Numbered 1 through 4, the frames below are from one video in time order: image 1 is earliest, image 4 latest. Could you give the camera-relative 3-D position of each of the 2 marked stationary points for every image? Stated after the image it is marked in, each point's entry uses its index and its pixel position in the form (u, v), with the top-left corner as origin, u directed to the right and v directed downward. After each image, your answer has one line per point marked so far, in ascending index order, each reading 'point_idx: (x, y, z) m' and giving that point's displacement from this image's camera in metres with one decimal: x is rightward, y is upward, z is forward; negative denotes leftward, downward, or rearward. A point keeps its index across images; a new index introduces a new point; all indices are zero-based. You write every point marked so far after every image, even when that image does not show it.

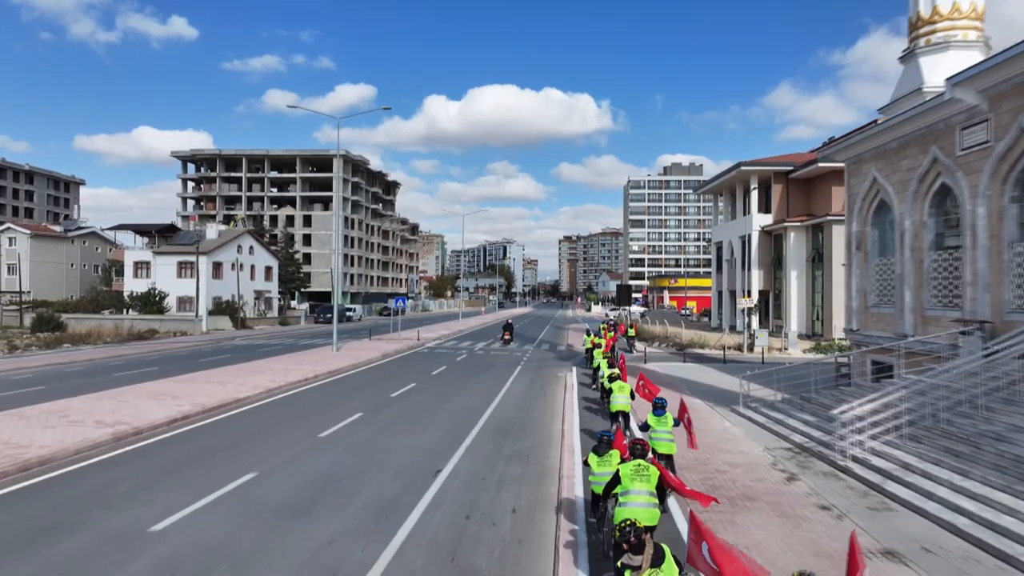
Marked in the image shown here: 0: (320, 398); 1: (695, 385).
0: (-4.9, -2.8, +16.1) m
1: (+5.2, -2.7, +17.9) m
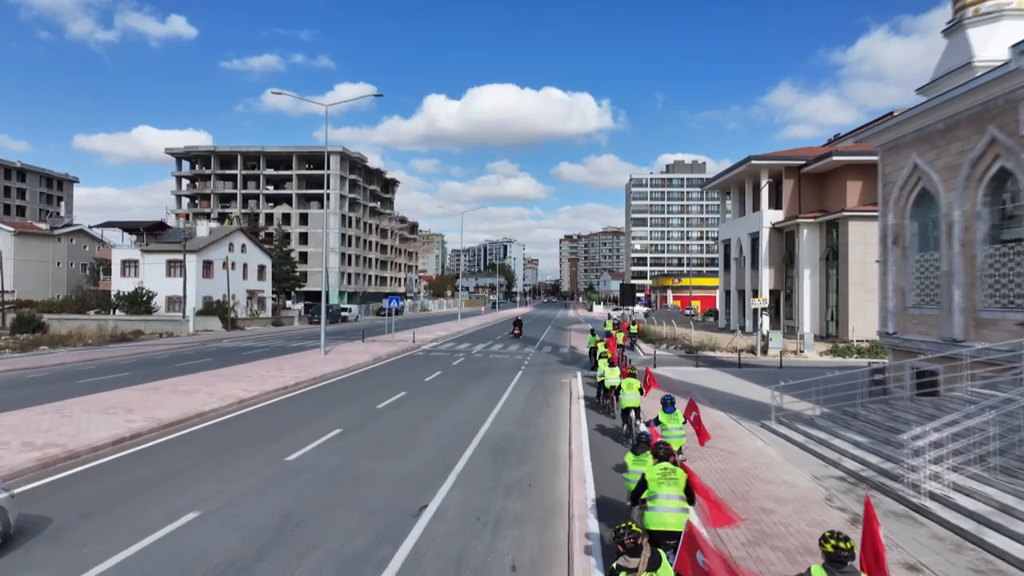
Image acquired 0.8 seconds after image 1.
0: (-4.9, -2.8, +14.4) m
1: (+5.2, -2.7, +16.2) m
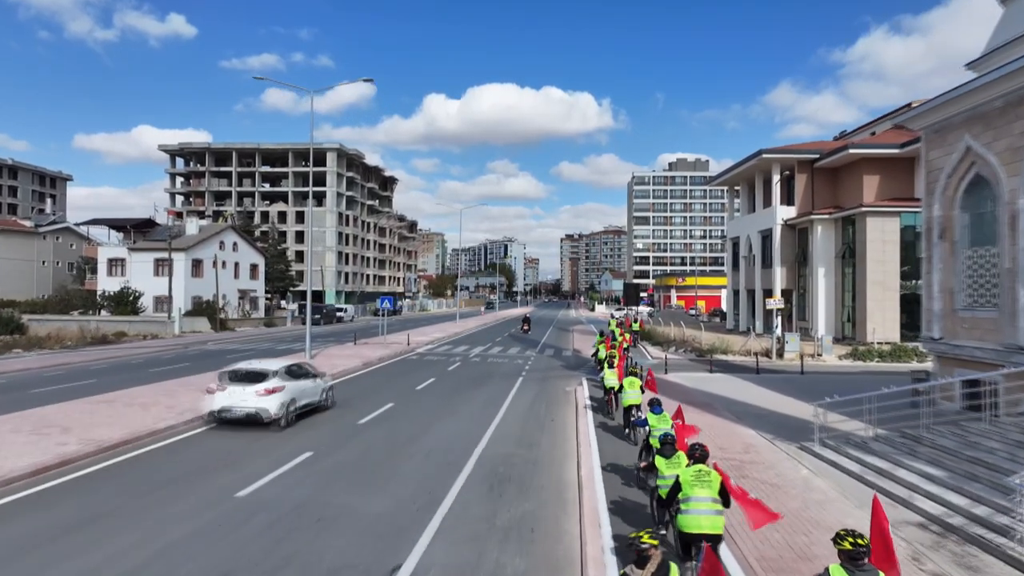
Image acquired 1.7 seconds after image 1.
0: (-4.9, -2.8, +12.6) m
1: (+5.2, -2.7, +14.4) m
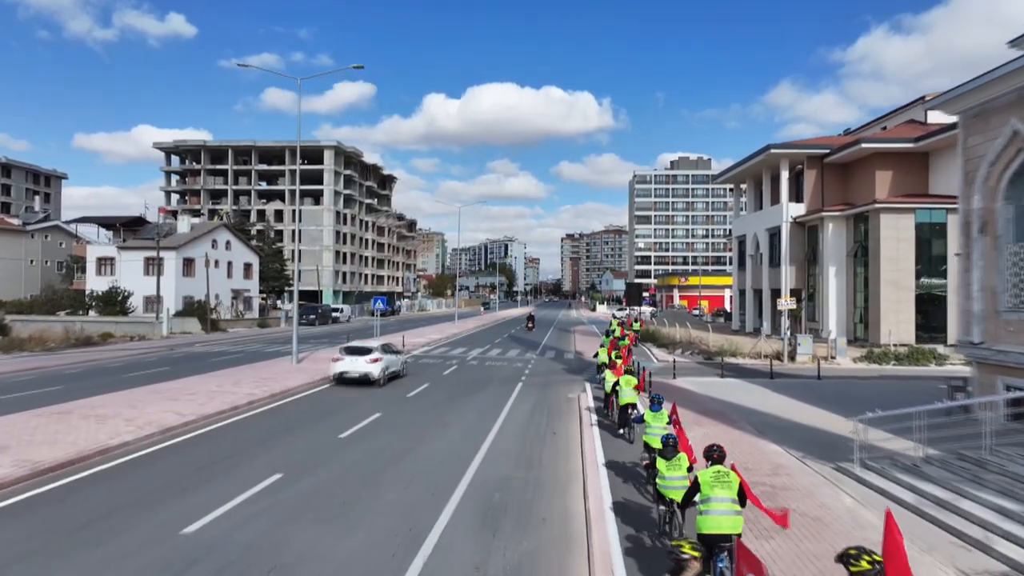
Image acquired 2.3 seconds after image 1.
0: (-4.9, -2.7, +11.3) m
1: (+5.1, -2.7, +13.1) m
